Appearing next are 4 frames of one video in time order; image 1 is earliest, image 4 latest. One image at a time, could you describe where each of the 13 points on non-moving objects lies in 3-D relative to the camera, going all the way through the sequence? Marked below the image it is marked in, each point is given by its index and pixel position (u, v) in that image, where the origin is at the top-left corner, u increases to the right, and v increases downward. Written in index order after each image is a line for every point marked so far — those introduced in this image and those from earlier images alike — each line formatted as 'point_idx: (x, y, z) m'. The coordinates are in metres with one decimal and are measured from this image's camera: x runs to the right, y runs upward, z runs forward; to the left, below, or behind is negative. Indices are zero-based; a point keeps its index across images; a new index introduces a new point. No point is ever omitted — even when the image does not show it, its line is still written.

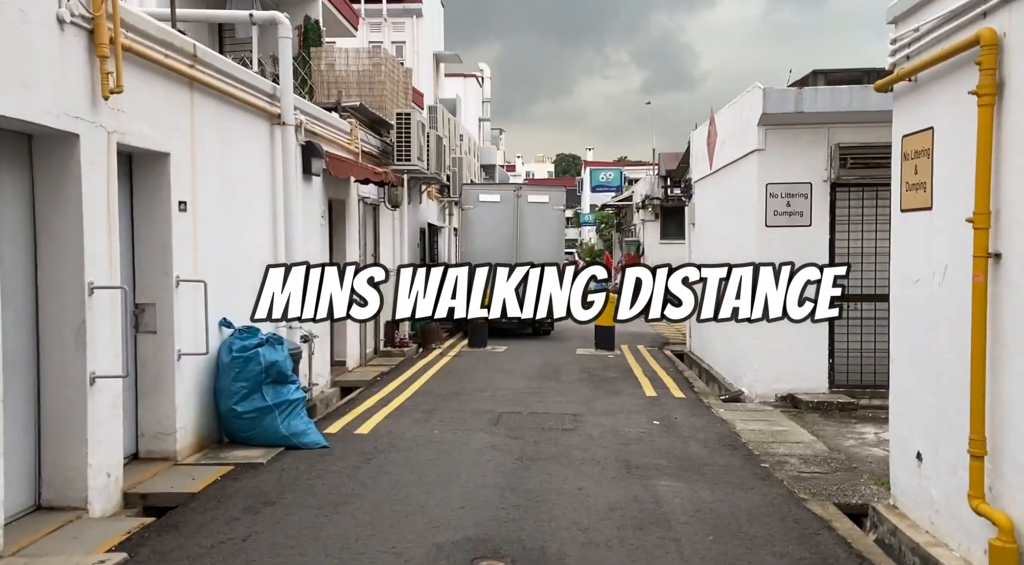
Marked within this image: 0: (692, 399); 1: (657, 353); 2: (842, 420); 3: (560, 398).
0: (+2.1, -1.3, +10.4) m
1: (+2.5, -1.2, +15.5) m
2: (+3.3, -1.4, +9.3) m
3: (+0.5, -1.3, +10.0) m
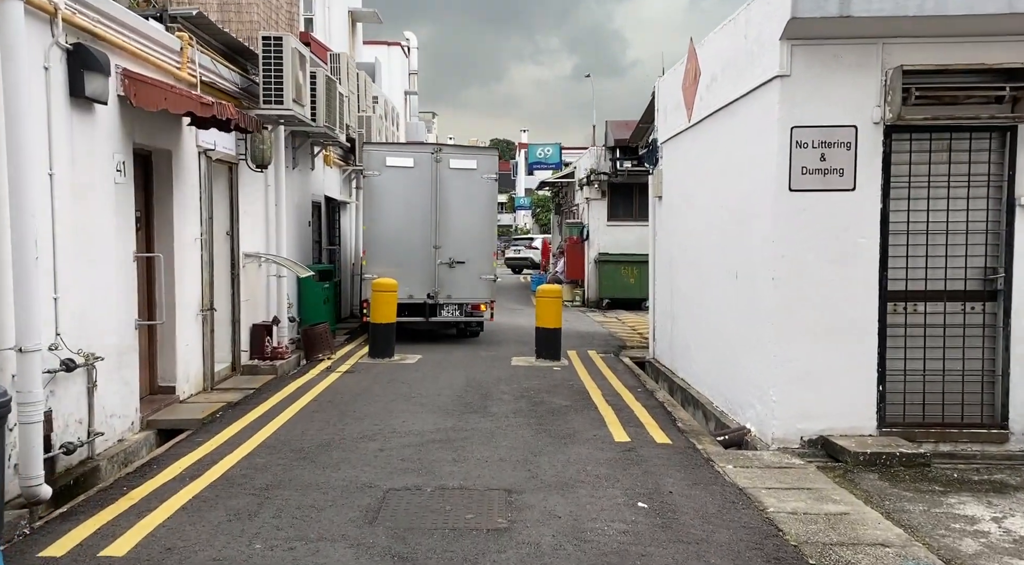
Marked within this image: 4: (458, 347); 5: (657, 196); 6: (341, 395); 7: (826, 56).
0: (+1.3, -1.3, +7.0) m
1: (+1.4, -1.1, +12.1) m
2: (+2.7, -1.4, +6.0) m
3: (-0.2, -1.2, +6.5) m
4: (-0.8, -0.9, +13.4) m
5: (+2.0, +1.2, +12.2) m
6: (-1.7, -1.1, +9.1) m
7: (+2.4, +1.7, +6.9) m
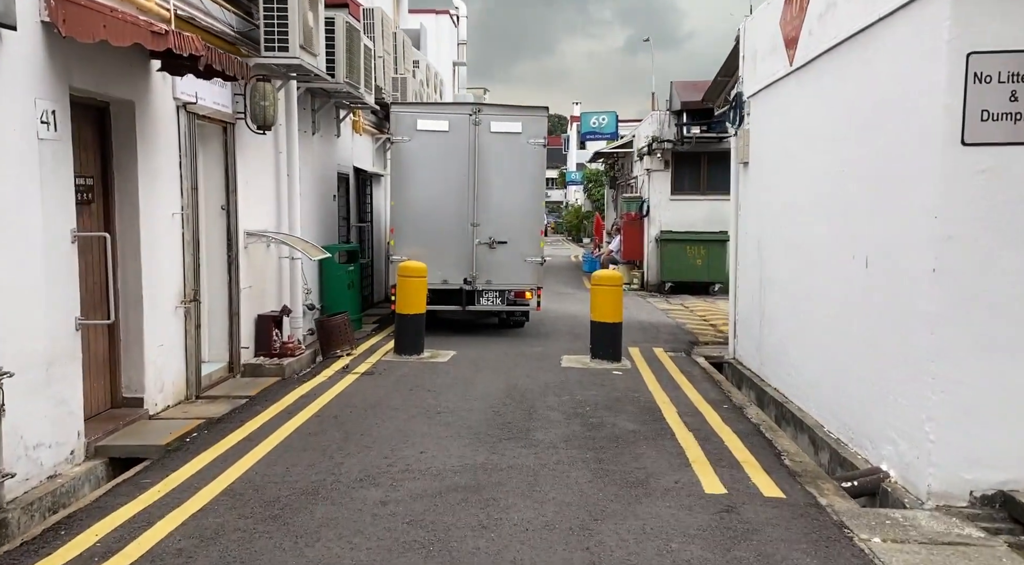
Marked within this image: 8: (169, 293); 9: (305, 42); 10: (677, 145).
0: (+1.6, -1.2, +5.1) m
1: (+2.0, -0.9, +10.1) m
2: (+2.9, -1.4, +4.0) m
3: (+0.1, -1.2, +4.6) m
4: (-0.1, -0.7, +11.5) m
5: (+2.6, +1.3, +10.2) m
6: (-1.3, -1.0, +7.4) m
7: (+2.7, +1.8, +4.8) m
8: (-2.7, -0.1, +7.2) m
9: (-2.0, +2.3, +8.9) m
10: (+3.3, +2.8, +18.5) m
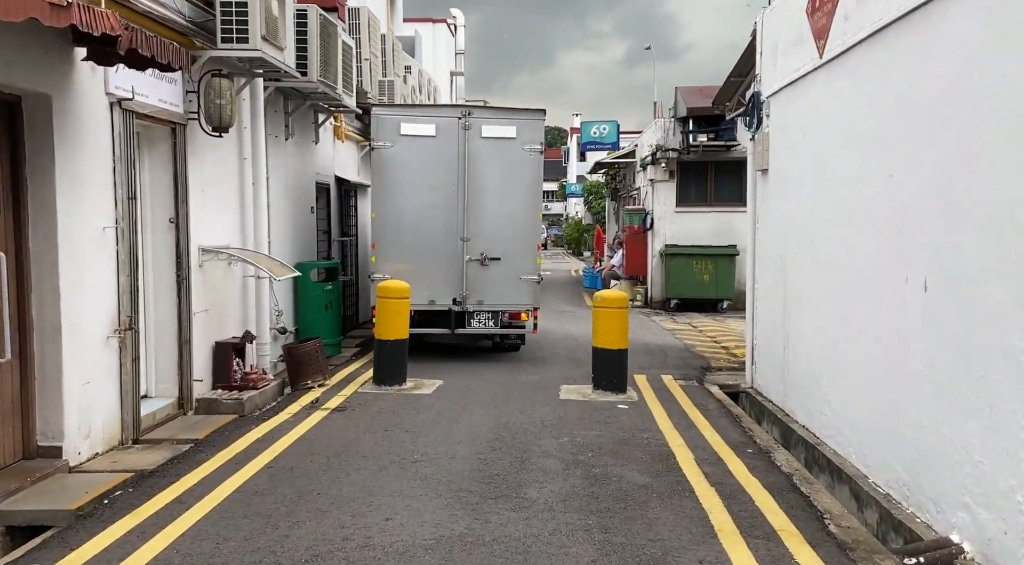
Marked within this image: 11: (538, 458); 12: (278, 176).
0: (+1.5, -1.3, +4.0) m
1: (+1.9, -1.1, +9.1) m
2: (+2.8, -1.5, +2.9) m
3: (0.0, -1.3, +3.5) m
4: (-0.2, -1.0, +10.4) m
5: (+2.5, +1.1, +9.1) m
6: (-1.4, -1.2, +6.3) m
7: (+2.6, +1.6, +3.7) m
8: (-2.8, -0.3, +6.2) m
9: (-2.1, +2.2, +7.9) m
10: (+3.3, +2.5, +17.4) m
11: (+0.2, -1.2, +6.3) m
12: (-2.6, +1.2, +10.3) m
